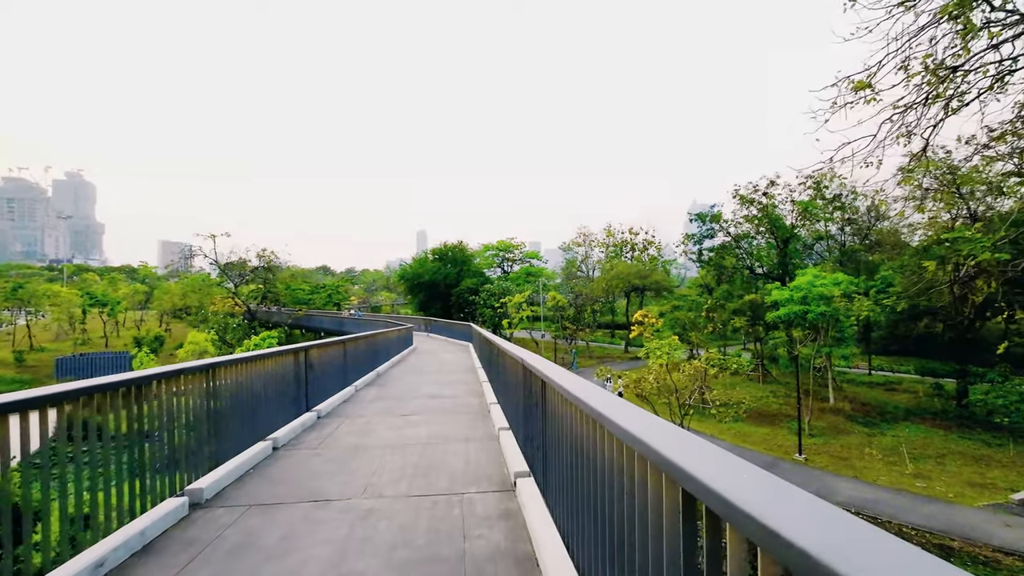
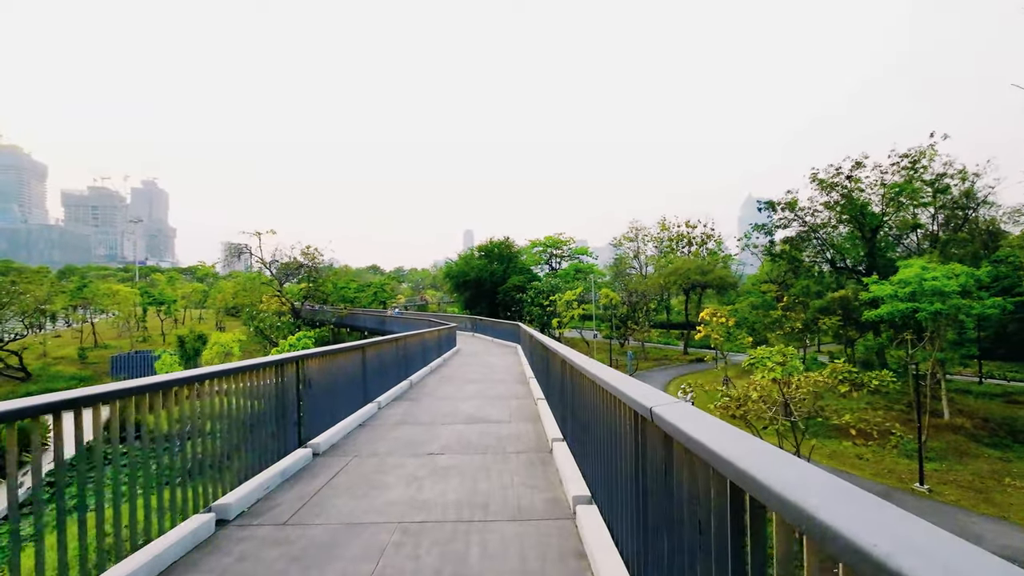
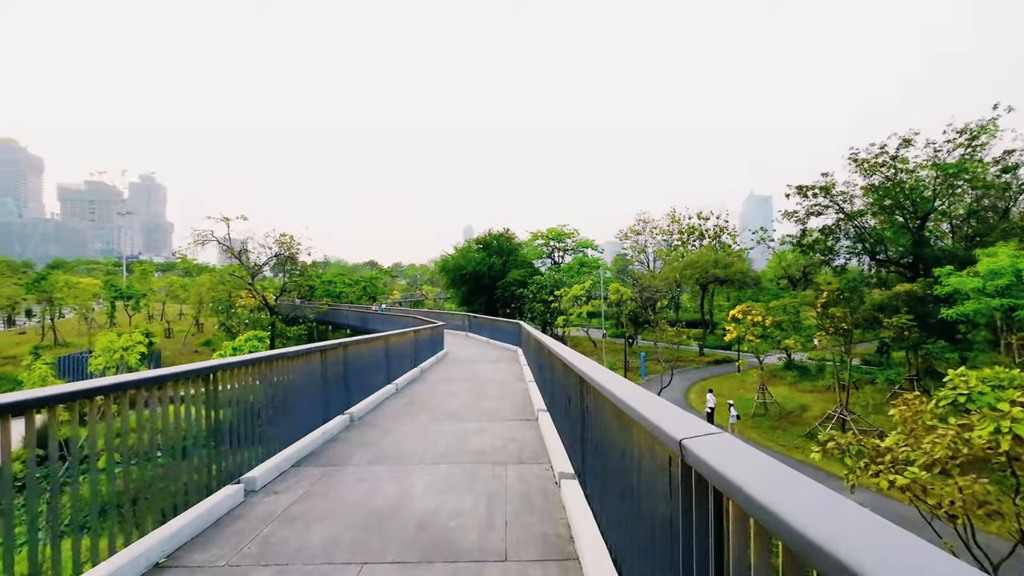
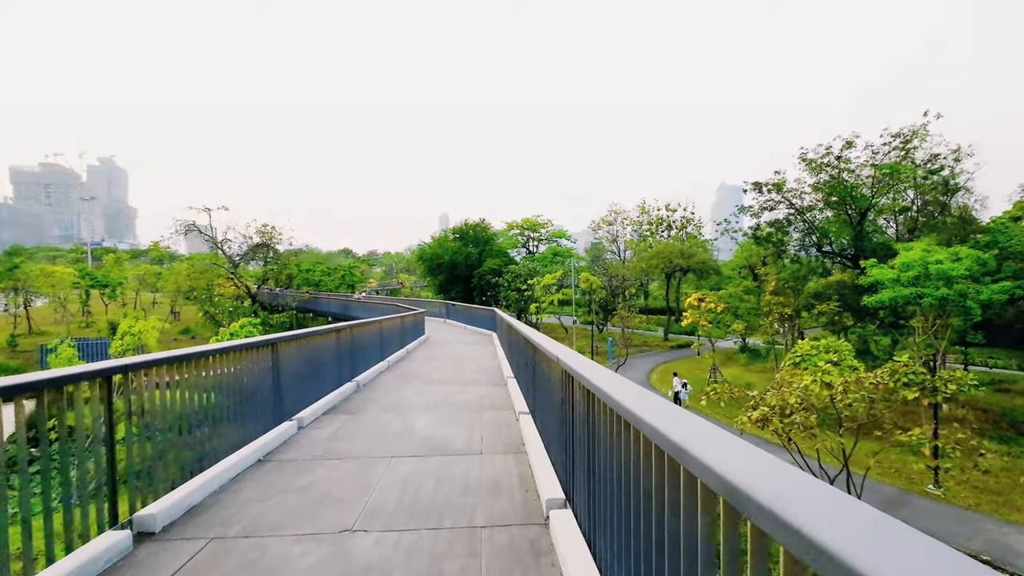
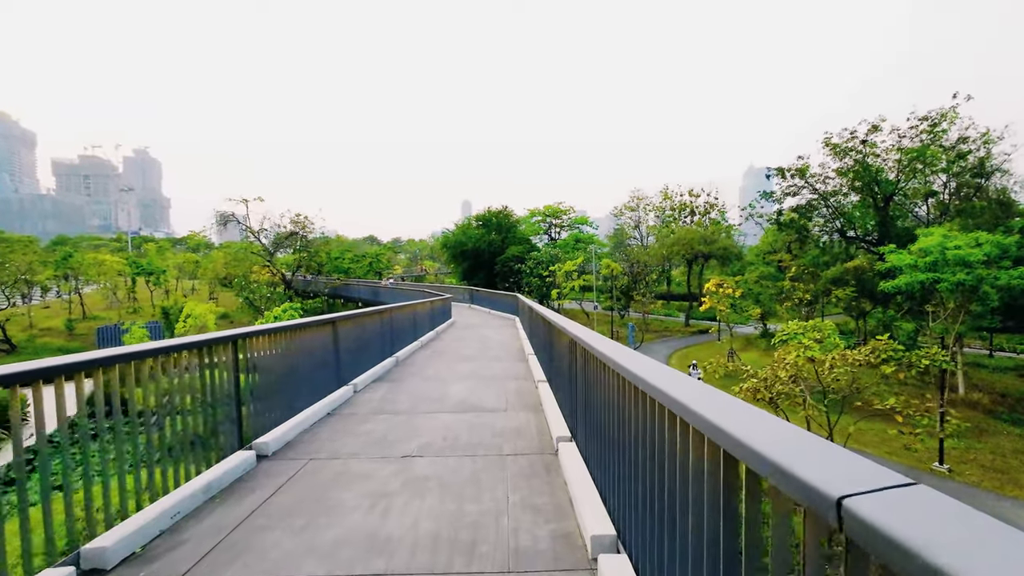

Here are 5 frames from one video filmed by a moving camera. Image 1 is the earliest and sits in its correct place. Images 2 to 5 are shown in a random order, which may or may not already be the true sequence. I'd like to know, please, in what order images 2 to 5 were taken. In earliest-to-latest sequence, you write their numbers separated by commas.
2, 5, 4, 3
